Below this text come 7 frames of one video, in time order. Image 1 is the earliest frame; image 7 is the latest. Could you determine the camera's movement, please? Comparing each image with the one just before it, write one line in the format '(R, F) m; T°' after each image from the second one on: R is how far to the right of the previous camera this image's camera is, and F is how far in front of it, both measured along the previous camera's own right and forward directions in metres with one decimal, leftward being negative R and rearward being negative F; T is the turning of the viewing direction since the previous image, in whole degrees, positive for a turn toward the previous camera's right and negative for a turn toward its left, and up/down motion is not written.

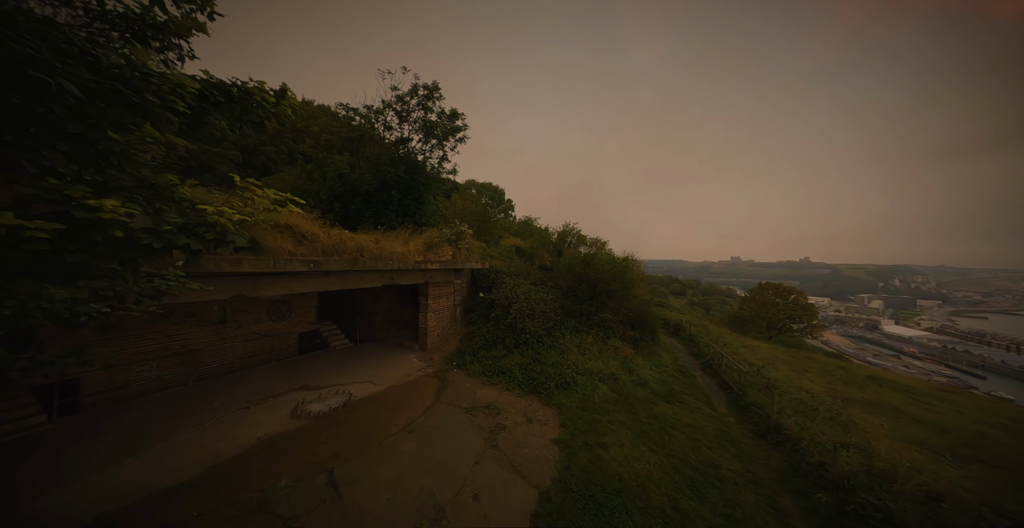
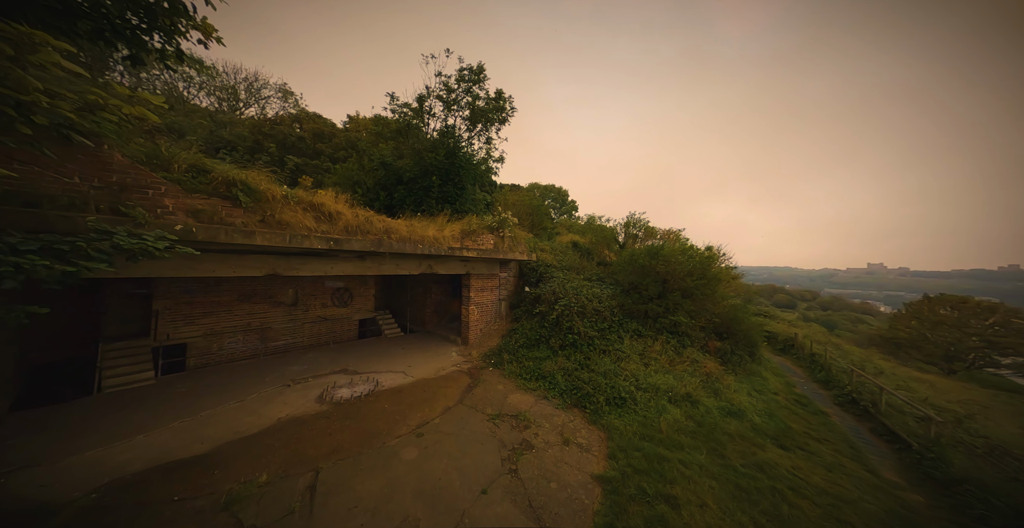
(+0.3, +1.2) m; -12°
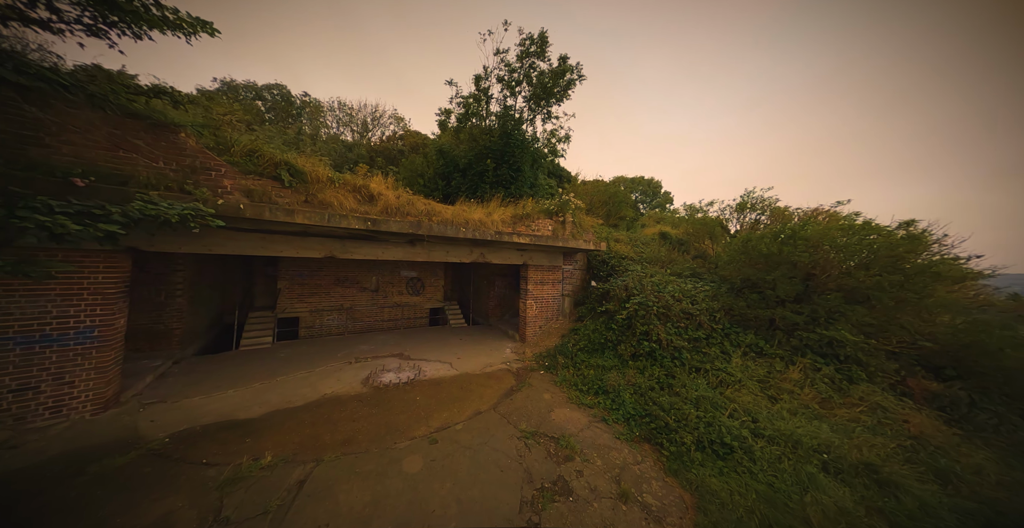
(+0.4, +1.2) m; -15°
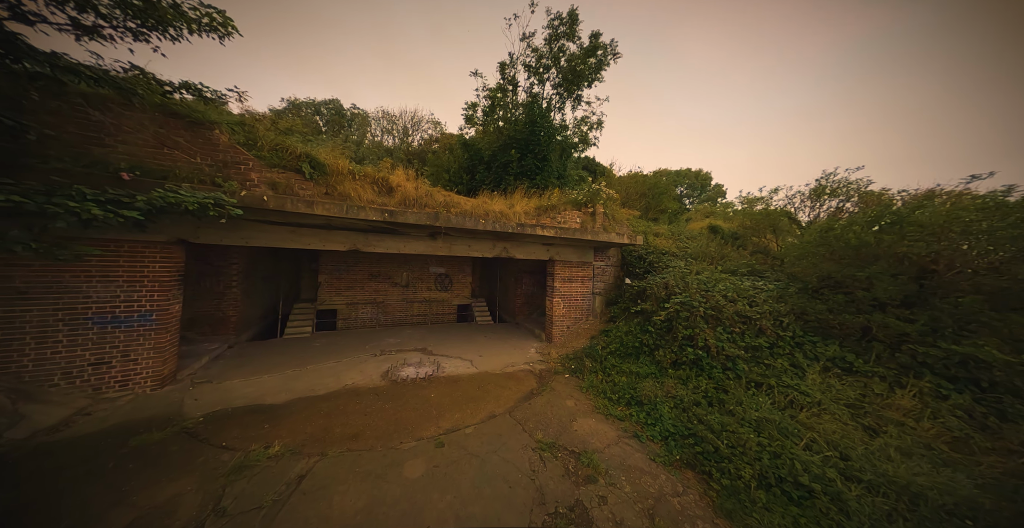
(+0.2, +0.4) m; -6°
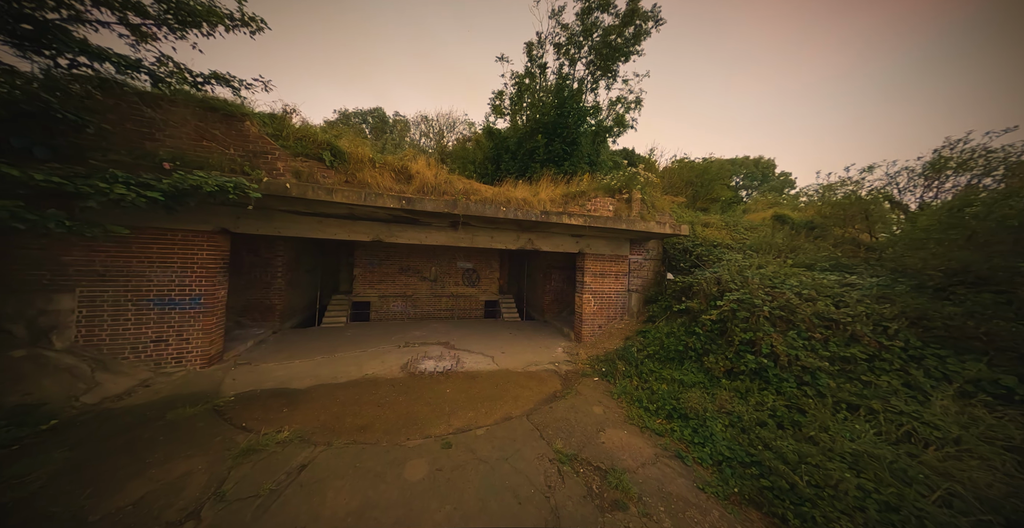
(+0.1, +0.4) m; -6°
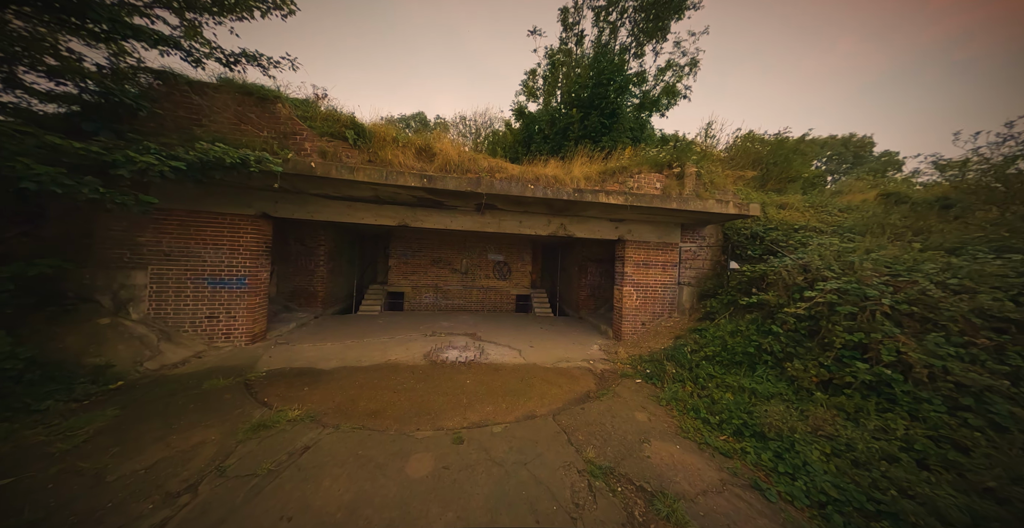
(0.0, +0.4) m; -6°
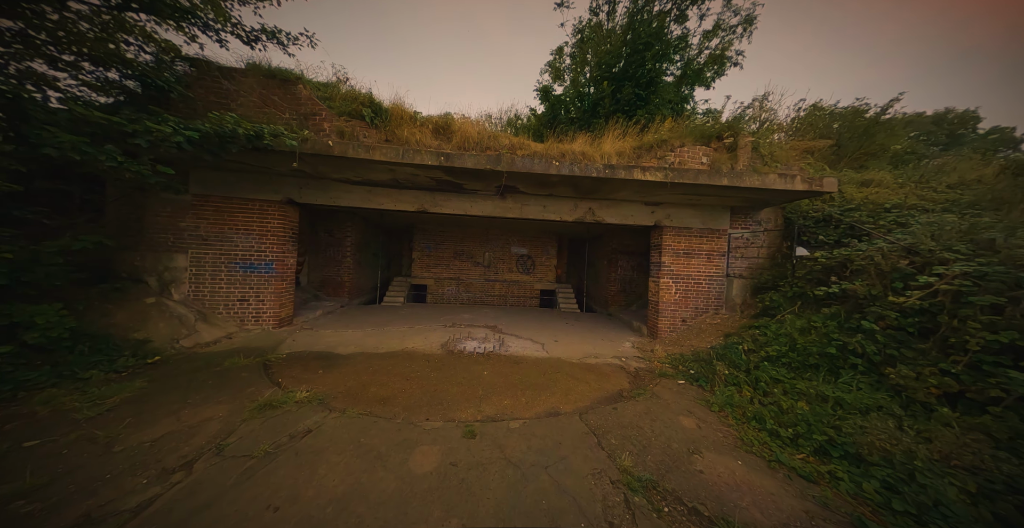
(0.0, +0.3) m; -4°
